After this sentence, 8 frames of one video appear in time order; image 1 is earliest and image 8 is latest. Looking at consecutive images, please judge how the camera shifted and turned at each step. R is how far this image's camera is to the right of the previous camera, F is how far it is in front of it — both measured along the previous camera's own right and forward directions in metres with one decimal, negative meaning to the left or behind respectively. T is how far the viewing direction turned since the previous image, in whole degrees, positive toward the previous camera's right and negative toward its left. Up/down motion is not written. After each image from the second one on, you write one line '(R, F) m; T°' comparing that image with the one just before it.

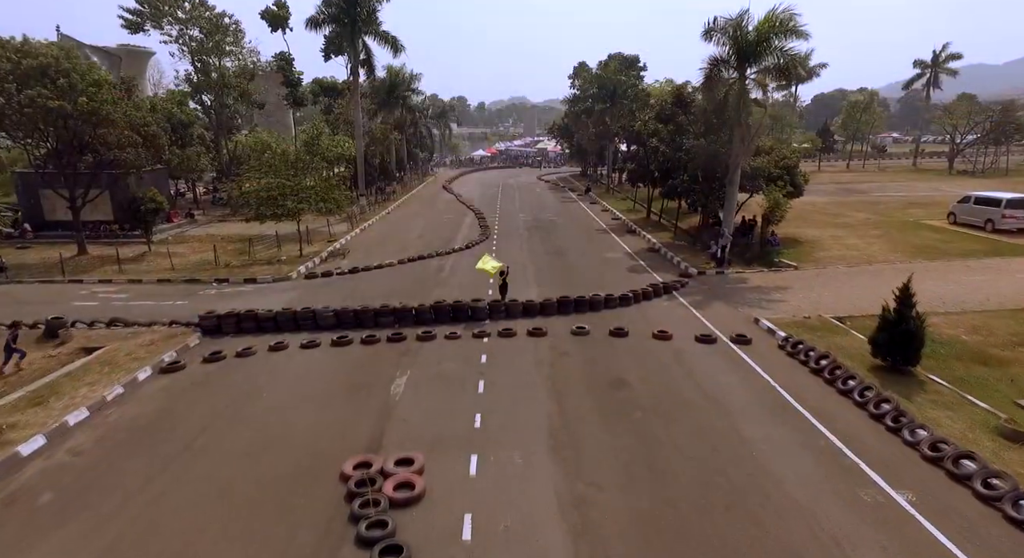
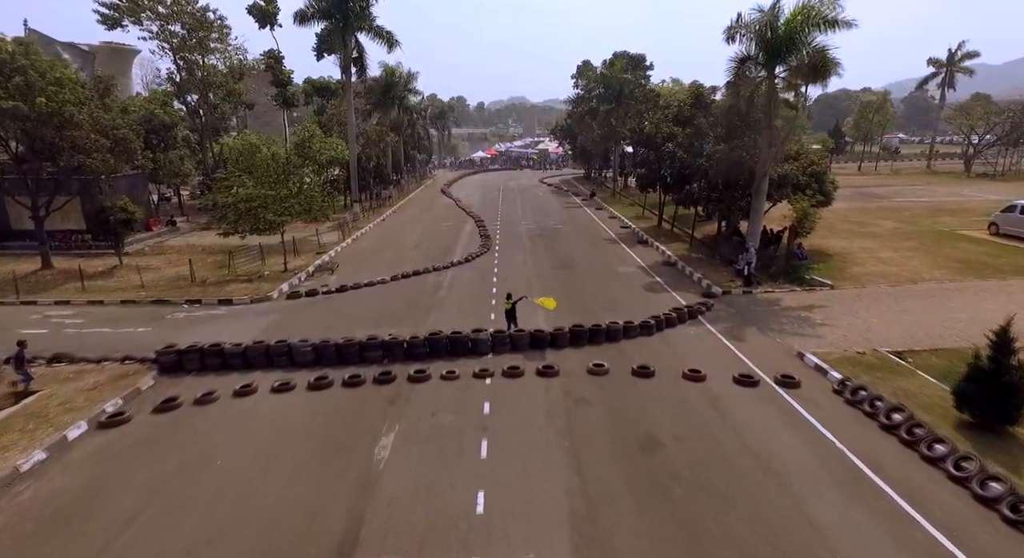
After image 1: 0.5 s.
(-0.2, +1.9) m; 0°
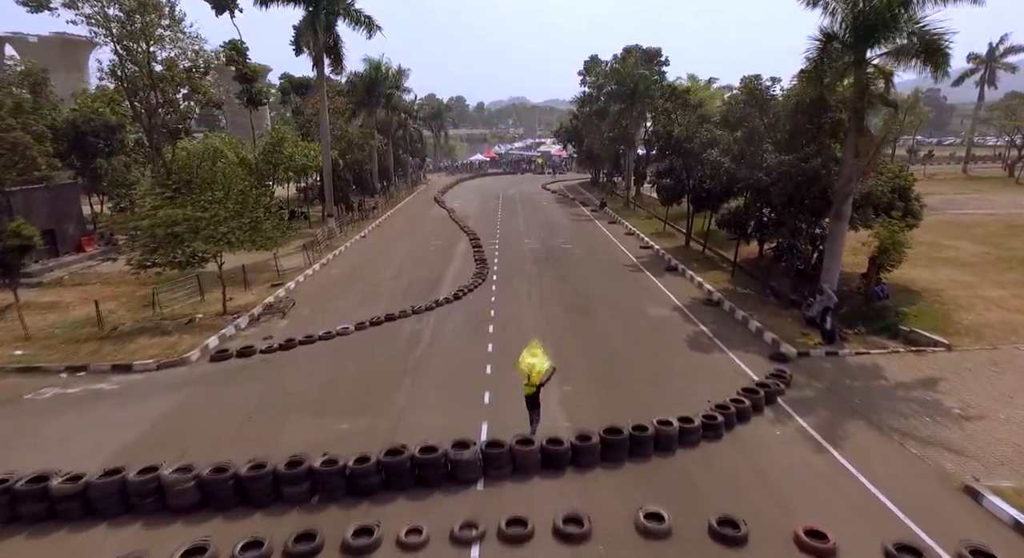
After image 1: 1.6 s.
(0.0, +4.5) m; 0°
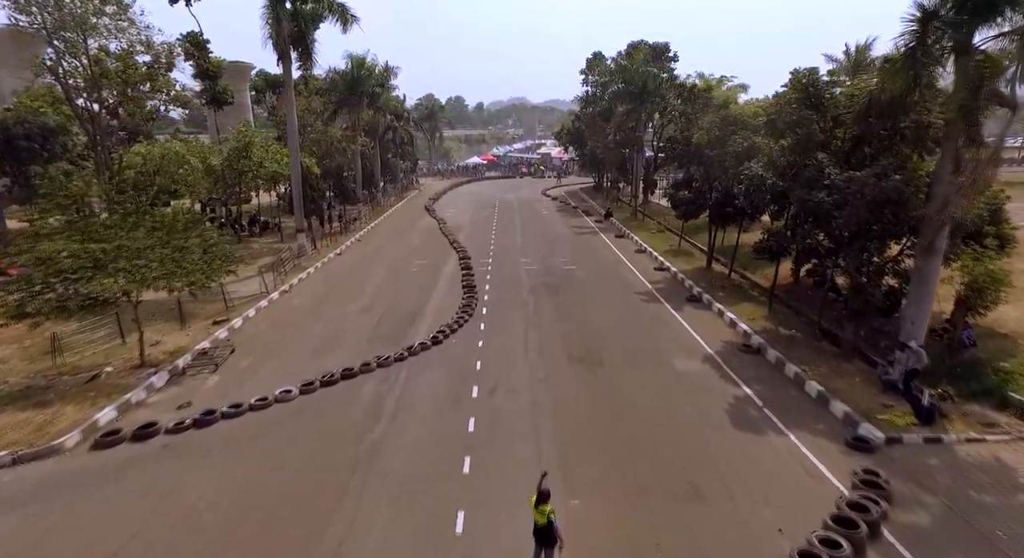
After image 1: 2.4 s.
(+0.2, +3.4) m; 0°
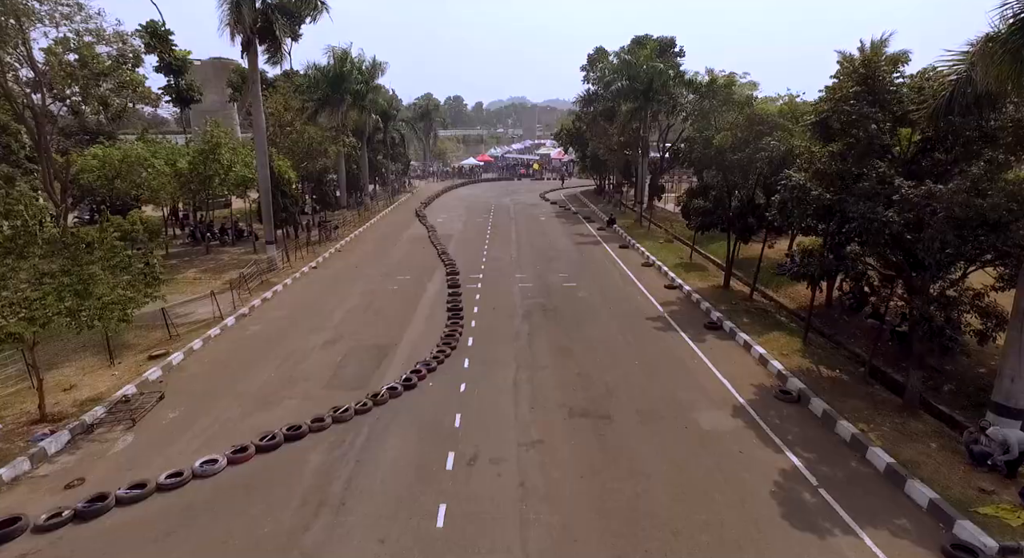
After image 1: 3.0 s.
(+0.3, +2.5) m; 0°
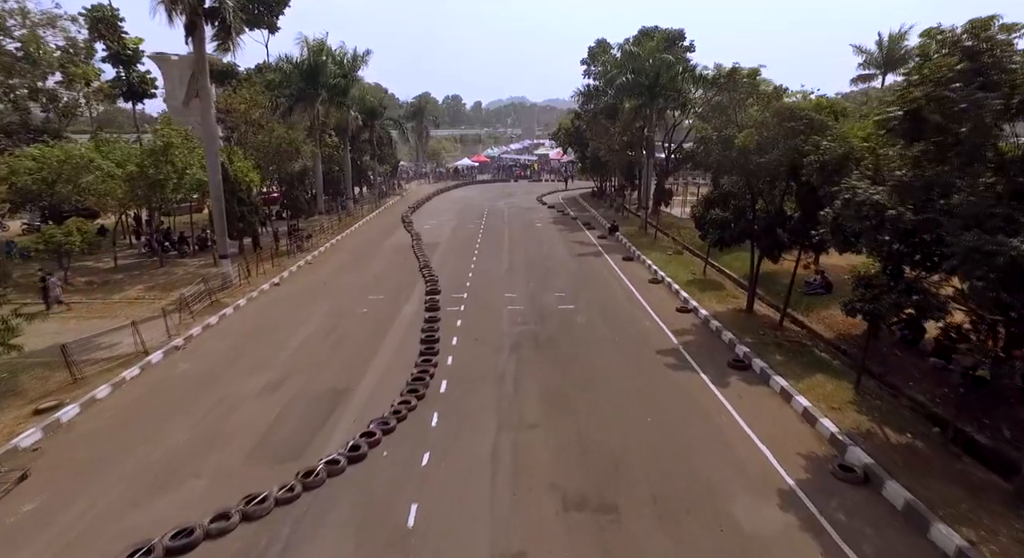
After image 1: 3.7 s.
(+0.4, +2.8) m; 0°
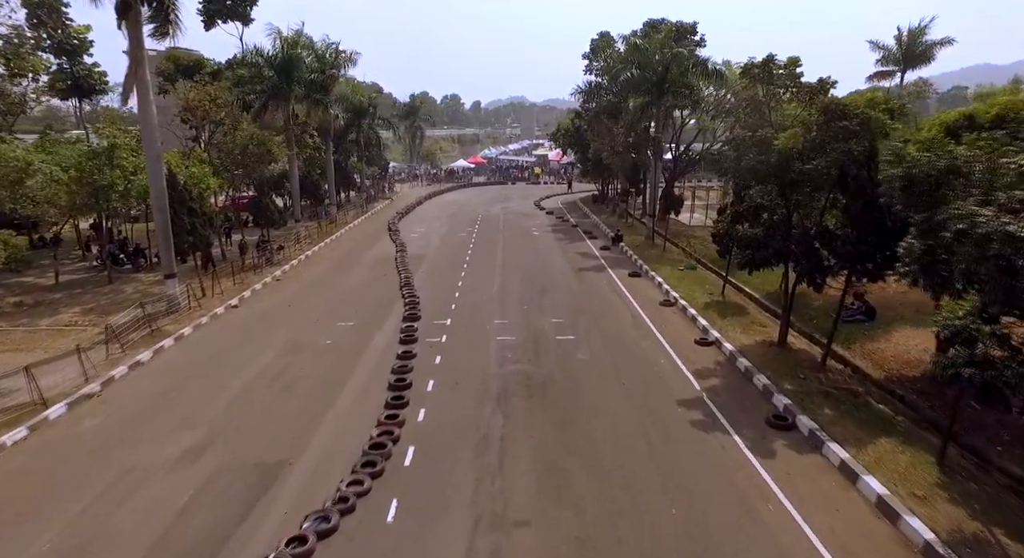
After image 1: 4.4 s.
(+0.3, +2.7) m; 0°
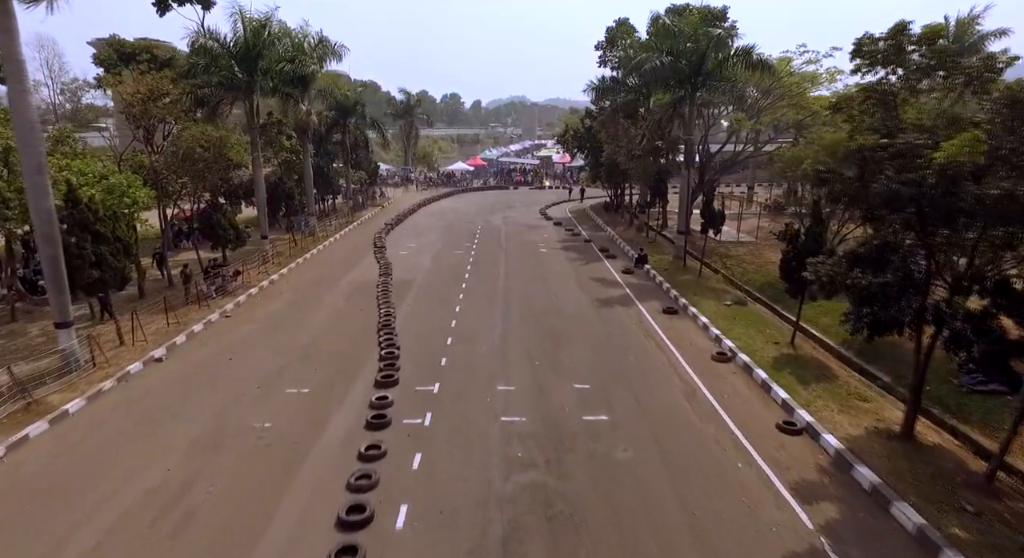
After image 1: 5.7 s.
(-0.2, +4.3) m; 0°
